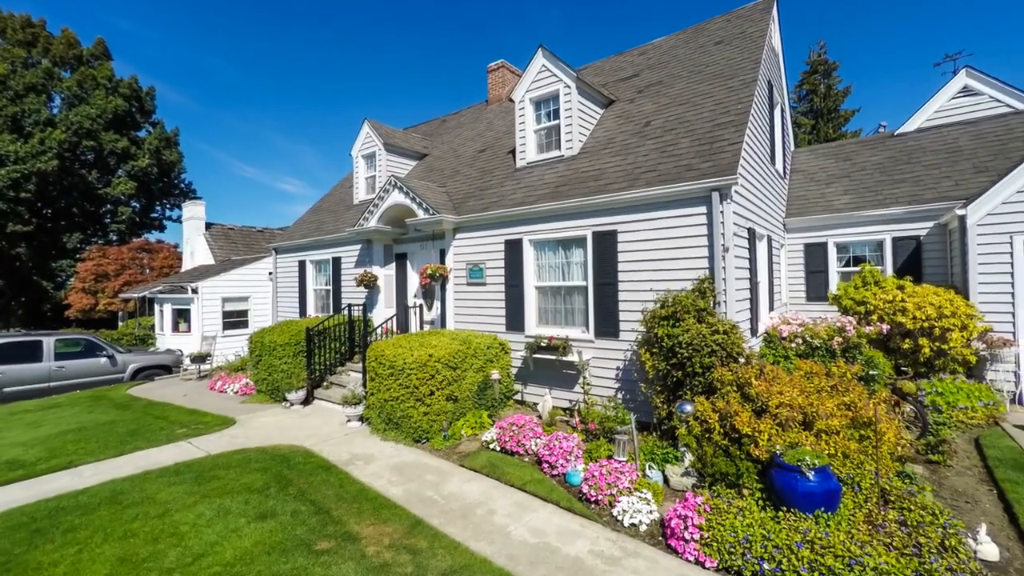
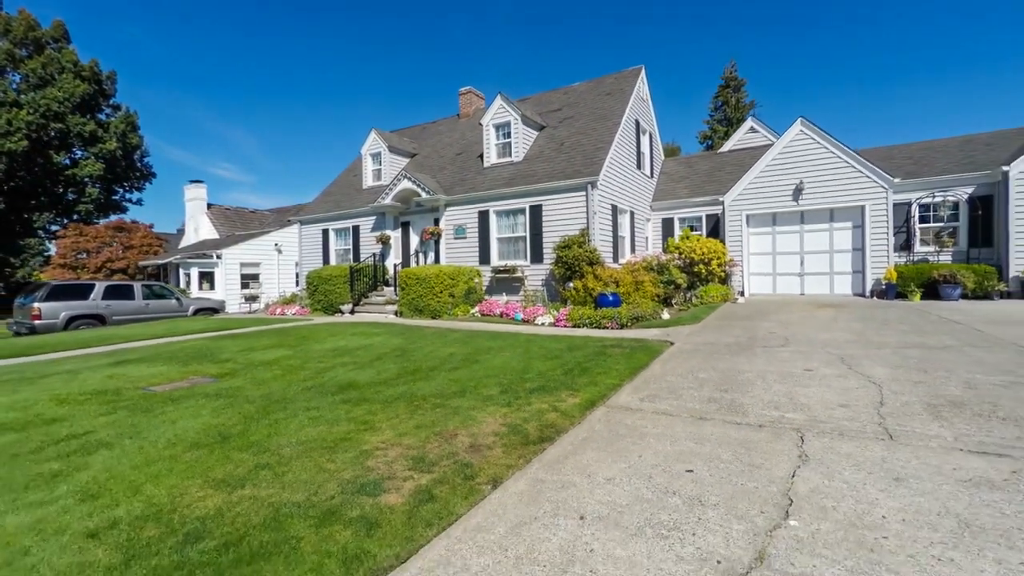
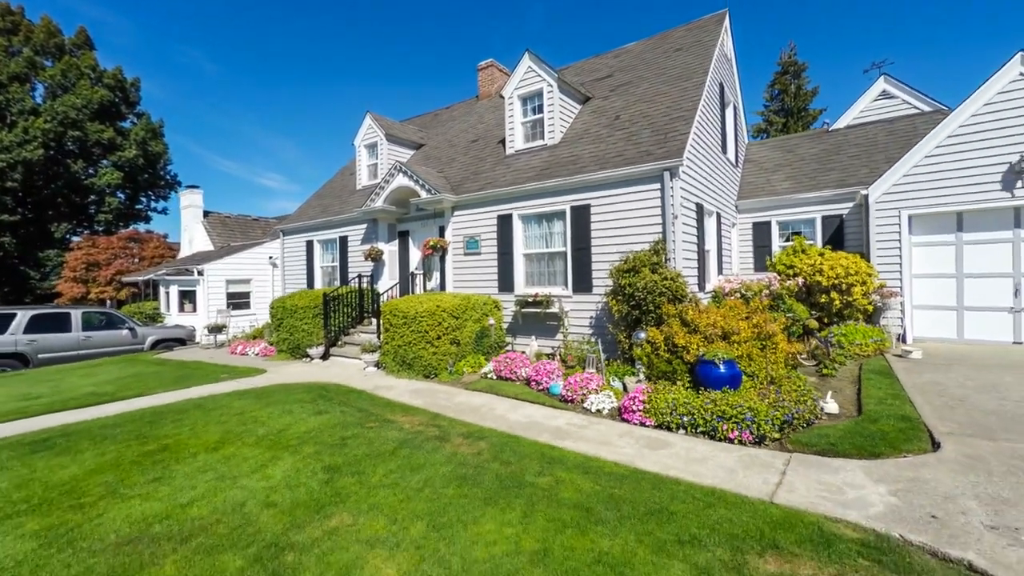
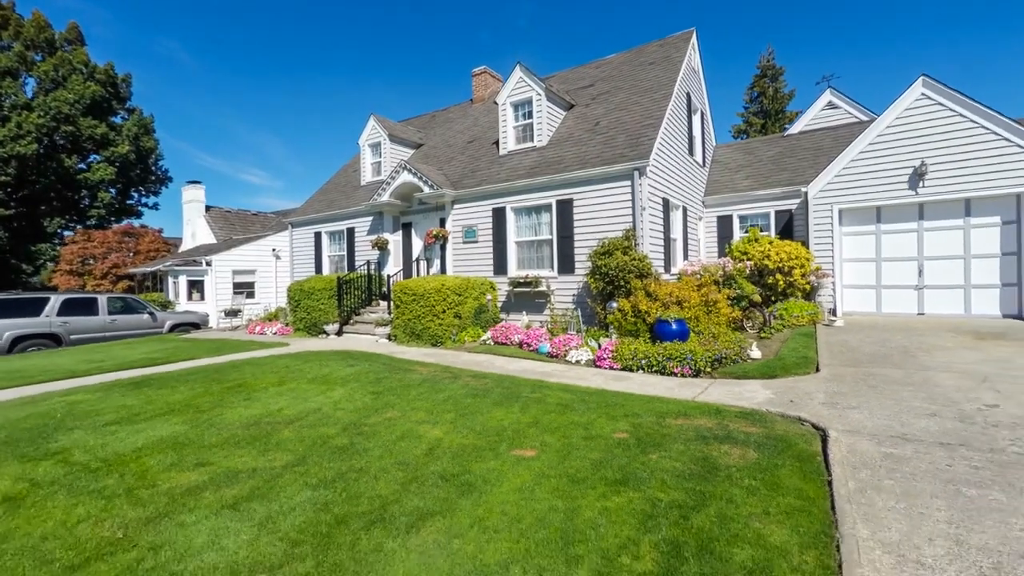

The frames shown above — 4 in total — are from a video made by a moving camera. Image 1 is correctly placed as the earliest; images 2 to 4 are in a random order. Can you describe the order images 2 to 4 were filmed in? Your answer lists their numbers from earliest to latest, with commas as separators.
3, 4, 2
